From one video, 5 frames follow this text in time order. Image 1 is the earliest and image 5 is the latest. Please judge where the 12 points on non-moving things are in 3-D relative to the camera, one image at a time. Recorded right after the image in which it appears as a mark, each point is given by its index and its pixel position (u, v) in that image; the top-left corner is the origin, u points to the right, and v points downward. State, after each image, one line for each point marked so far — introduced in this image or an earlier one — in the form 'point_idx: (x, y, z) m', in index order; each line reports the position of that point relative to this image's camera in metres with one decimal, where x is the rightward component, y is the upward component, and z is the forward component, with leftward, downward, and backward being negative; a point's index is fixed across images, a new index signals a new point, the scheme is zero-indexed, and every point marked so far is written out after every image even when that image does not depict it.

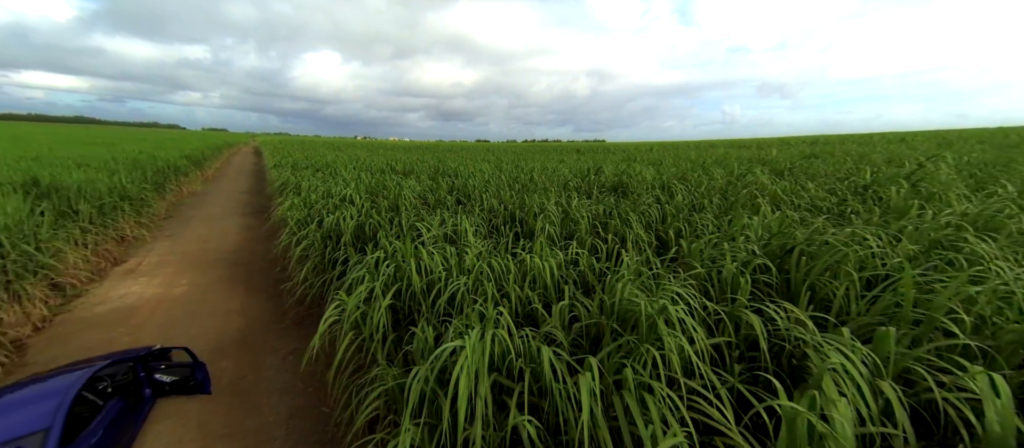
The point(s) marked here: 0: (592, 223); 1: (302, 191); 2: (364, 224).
0: (+0.7, 0.0, +2.5) m
1: (-3.9, +0.6, +5.4) m
2: (-1.7, 0.0, +3.3) m
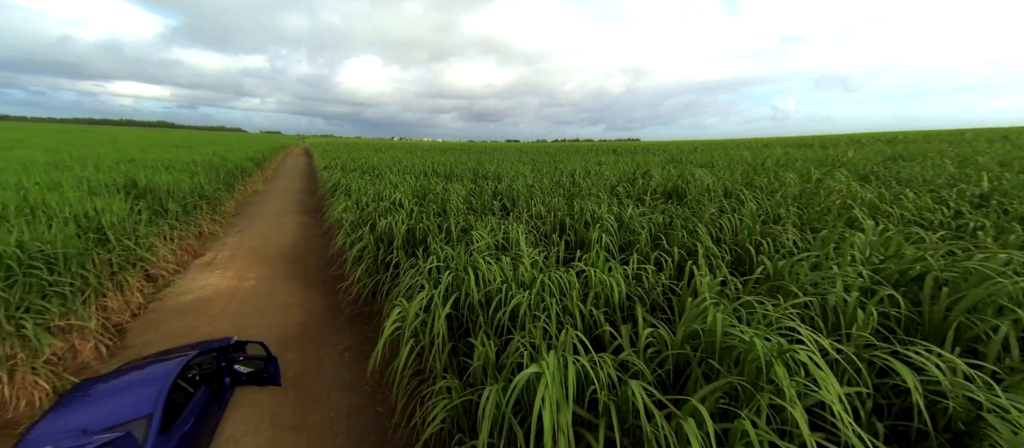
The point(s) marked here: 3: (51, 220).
0: (+1.1, -0.1, +2.3) m
1: (-3.1, +0.6, +5.8) m
2: (-1.1, 0.0, +3.4) m
3: (-5.2, 0.0, +3.4) m
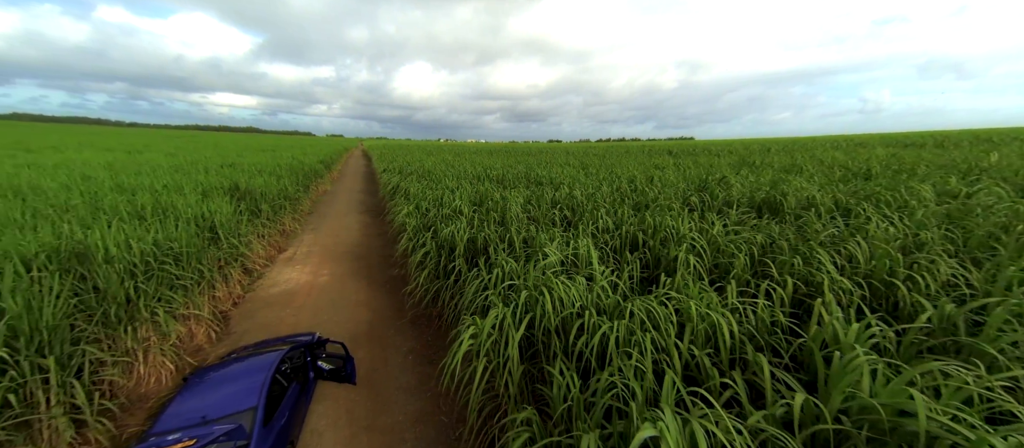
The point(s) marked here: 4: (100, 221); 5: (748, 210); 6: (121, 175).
0: (+1.6, -0.2, +2.0) m
1: (-2.1, +0.5, +6.1) m
2: (-0.4, -0.1, +3.4) m
3: (-4.5, +0.1, +4.0) m
4: (-4.6, 0.0, +3.3) m
5: (+2.4, +0.1, +3.0) m
6: (-8.7, +1.1, +6.6) m
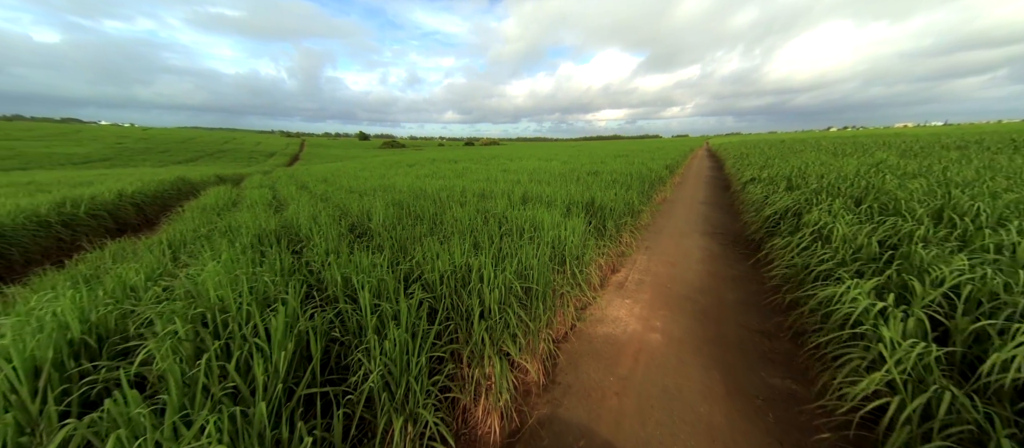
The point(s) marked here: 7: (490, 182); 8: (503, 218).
0: (+1.9, -1.2, -2.2) m
1: (+3.5, -0.3, +3.0) m
2: (+2.0, -1.0, +0.3) m
3: (+0.4, -0.2, +4.0) m
4: (-0.2, -0.1, +3.7) m
5: (+3.2, -1.1, -2.3) m
6: (+0.6, +1.3, +8.8) m
7: (-0.6, +1.3, +9.2) m
8: (-0.1, +0.1, +4.6) m
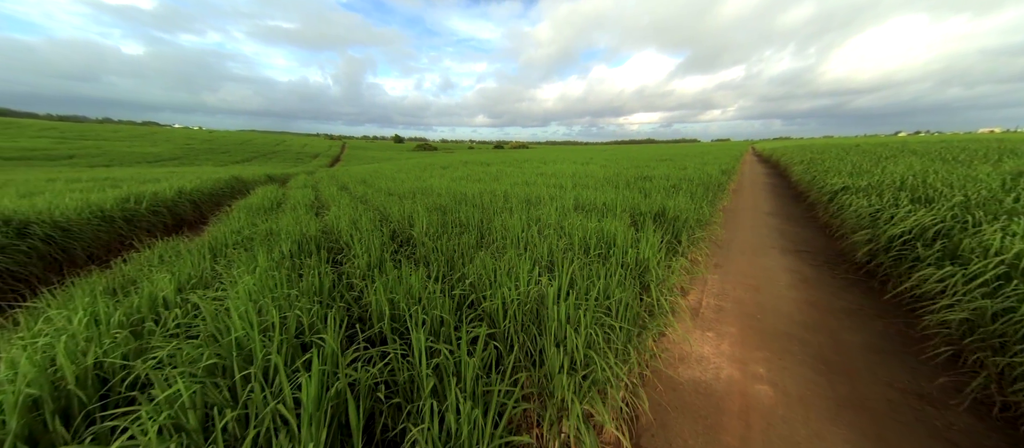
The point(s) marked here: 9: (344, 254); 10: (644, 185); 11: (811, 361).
0: (+2.0, -1.4, -3.0) m
1: (+4.1, -0.6, +2.1) m
2: (+2.4, -1.2, -0.5) m
3: (+1.2, -0.3, +3.3) m
4: (+0.5, -0.3, +3.1) m
5: (+3.3, -1.3, -3.2) m
6: (+1.8, +1.0, +8.1) m
7: (+0.6, +1.1, +8.6) m
8: (+0.7, 0.0, +4.0) m
9: (-1.8, -0.3, +3.2) m
10: (+3.6, +1.1, +8.2) m
11: (+3.3, -1.5, +3.2) m
